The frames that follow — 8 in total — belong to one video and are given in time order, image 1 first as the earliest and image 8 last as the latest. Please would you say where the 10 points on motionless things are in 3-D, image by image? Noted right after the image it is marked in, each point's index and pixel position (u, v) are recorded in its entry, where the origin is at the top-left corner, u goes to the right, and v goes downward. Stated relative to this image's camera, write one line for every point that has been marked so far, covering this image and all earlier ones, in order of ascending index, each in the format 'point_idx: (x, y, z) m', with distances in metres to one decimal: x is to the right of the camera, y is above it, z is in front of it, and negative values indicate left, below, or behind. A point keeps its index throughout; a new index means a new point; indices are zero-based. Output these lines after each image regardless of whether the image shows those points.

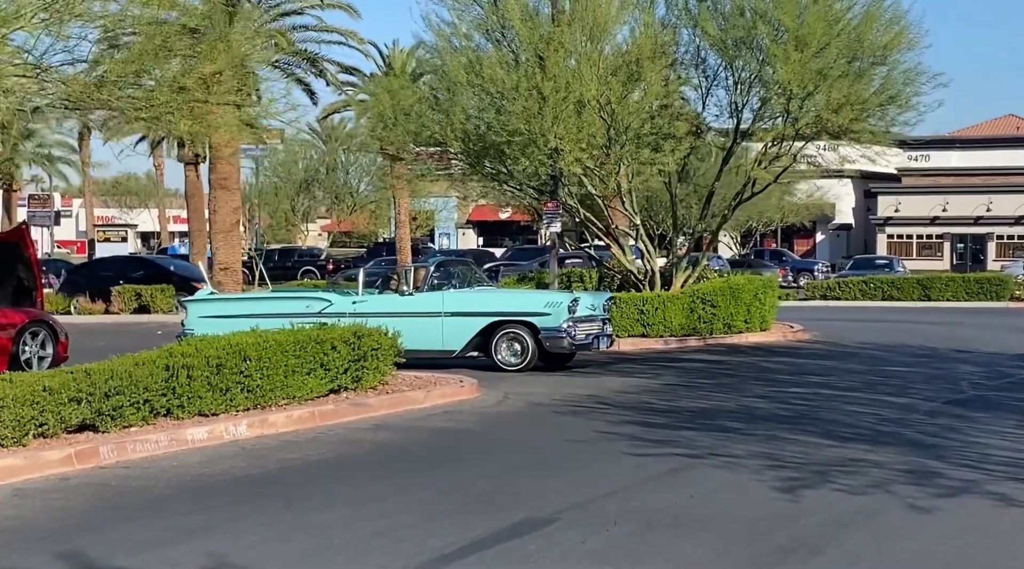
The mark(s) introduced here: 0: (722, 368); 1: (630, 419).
0: (+2.9, -1.1, +19.9) m
1: (+1.1, -1.3, +13.6) m
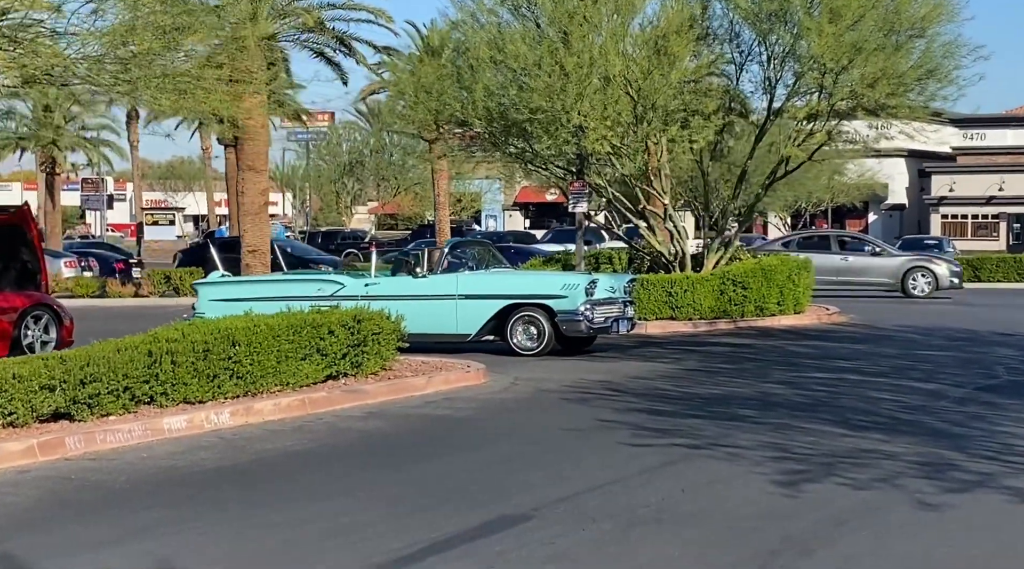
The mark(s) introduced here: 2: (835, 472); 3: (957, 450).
0: (+3.1, -0.9, +19.2) m
1: (+1.1, -1.1, +13.0) m
2: (+2.2, -1.3, +9.8) m
3: (+3.3, -1.2, +10.7) m
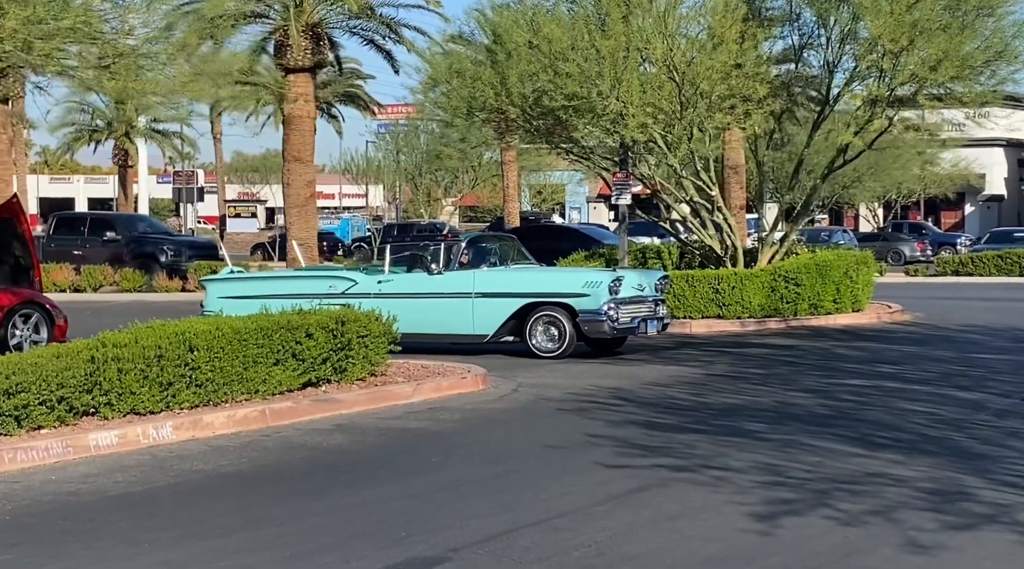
0: (+3.4, -0.9, +18.0) m
1: (+1.0, -1.1, +11.9) m
2: (+1.8, -1.3, +8.5) m
3: (+3.0, -1.2, +9.4) m
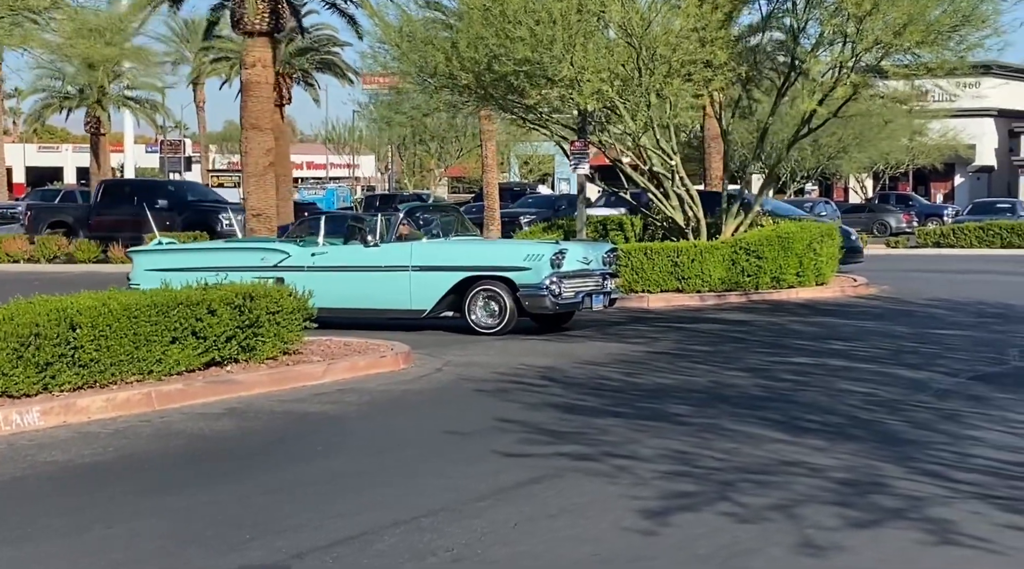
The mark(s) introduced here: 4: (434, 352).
0: (+2.7, -0.5, +17.3) m
1: (+0.3, -0.9, +11.2) m
2: (+1.2, -1.2, +7.9) m
3: (+2.3, -1.1, +8.8) m
4: (-0.8, -0.7, +14.1) m
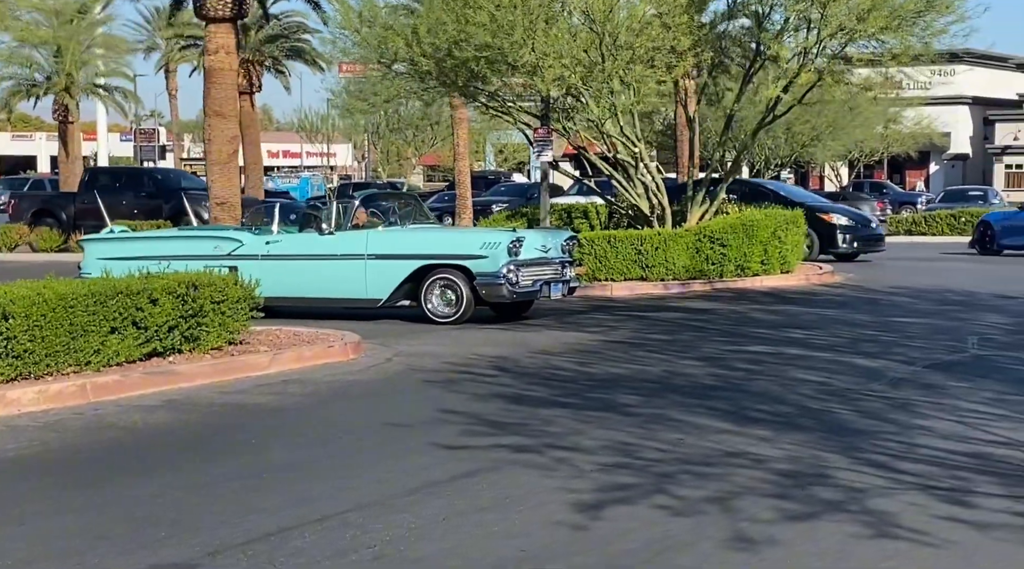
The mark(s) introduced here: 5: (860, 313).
0: (+2.2, -0.4, +17.1) m
1: (-0.1, -0.8, +11.0) m
2: (+0.8, -1.1, +7.7) m
3: (+2.0, -1.0, +8.6) m
4: (-1.2, -0.5, +13.8) m
5: (+4.3, -0.4, +17.8) m
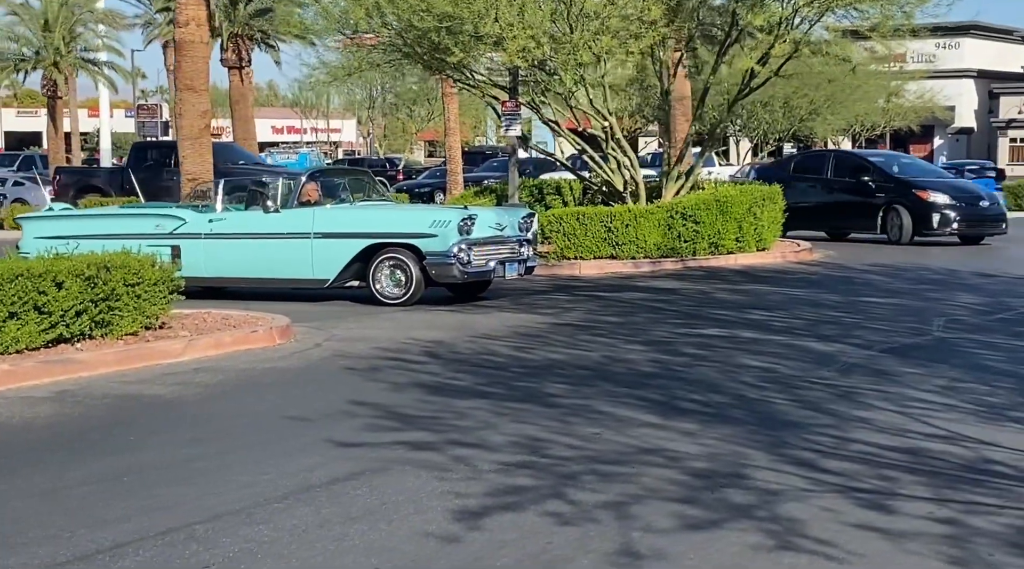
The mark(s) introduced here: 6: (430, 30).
0: (+1.7, -0.2, +16.5) m
1: (-0.6, -0.7, +10.4) m
2: (+0.2, -1.0, +7.1) m
3: (+1.4, -0.9, +8.0) m
4: (-1.7, -0.4, +13.2) m
5: (+3.8, -0.1, +17.2) m
6: (-1.1, +3.5, +19.9) m
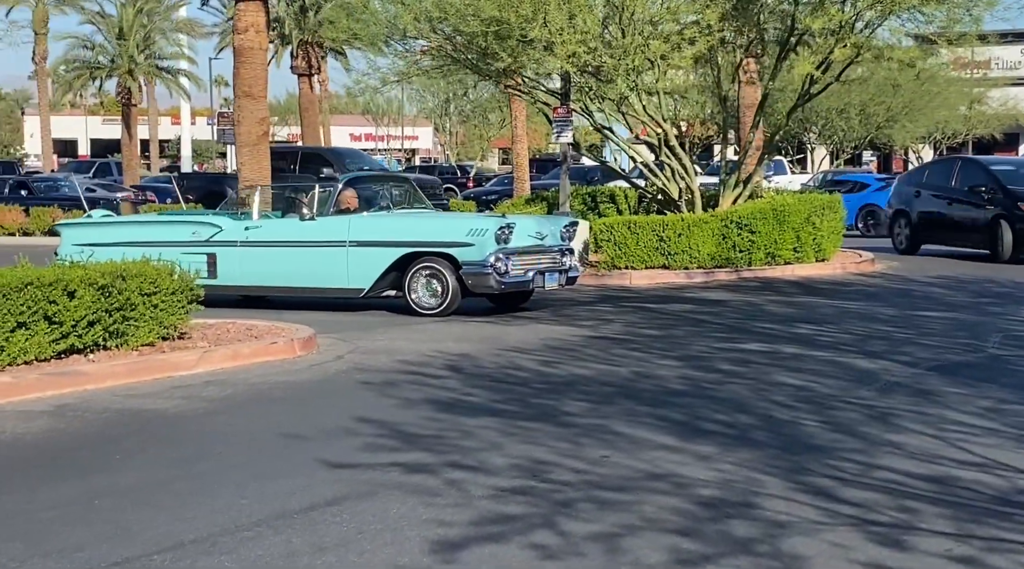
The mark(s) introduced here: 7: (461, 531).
0: (+2.2, -0.3, +15.9) m
1: (-0.5, -0.8, +10.0) m
2: (+0.2, -1.1, +6.6) m
3: (+1.4, -1.0, +7.5) m
4: (-1.4, -0.5, +12.9) m
5: (+4.3, -0.2, +16.5) m
6: (-0.4, +3.3, +19.5) m
7: (-0.2, -1.1, +6.5) m
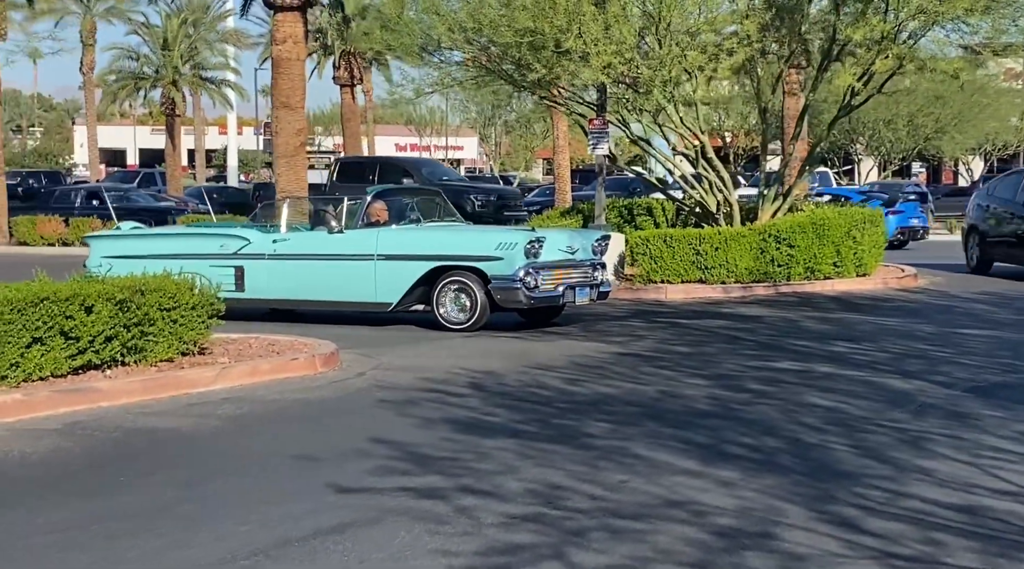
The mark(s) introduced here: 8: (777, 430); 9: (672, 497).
0: (+2.5, -0.5, +15.6) m
1: (-0.4, -0.9, +9.7) m
2: (+0.2, -1.2, +6.4) m
3: (+1.5, -1.1, +7.2) m
4: (-1.2, -0.6, +12.7) m
5: (+4.6, -0.4, +16.1) m
6: (0.0, +3.2, +19.3) m
7: (-0.2, -1.2, +6.2) m
8: (+1.7, -0.9, +9.3) m
9: (+0.8, -1.1, +7.5) m
